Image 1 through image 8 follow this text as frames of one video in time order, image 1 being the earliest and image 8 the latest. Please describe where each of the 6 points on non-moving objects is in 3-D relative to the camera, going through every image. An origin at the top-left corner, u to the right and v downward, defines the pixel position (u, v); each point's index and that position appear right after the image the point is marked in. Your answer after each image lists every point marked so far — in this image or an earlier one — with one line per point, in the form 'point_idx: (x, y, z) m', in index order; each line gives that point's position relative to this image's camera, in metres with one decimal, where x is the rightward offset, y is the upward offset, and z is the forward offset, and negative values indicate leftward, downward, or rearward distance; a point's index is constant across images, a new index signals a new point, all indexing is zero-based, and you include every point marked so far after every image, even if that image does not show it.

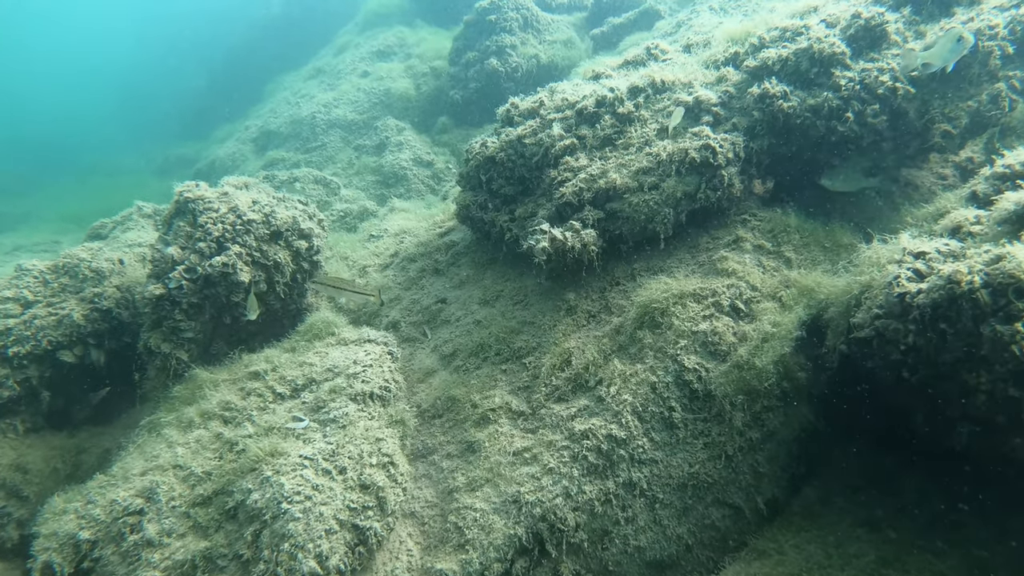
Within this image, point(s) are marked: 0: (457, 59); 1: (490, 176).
0: (-0.8, +3.3, +11.7) m
1: (-0.1, +0.7, +5.3) m
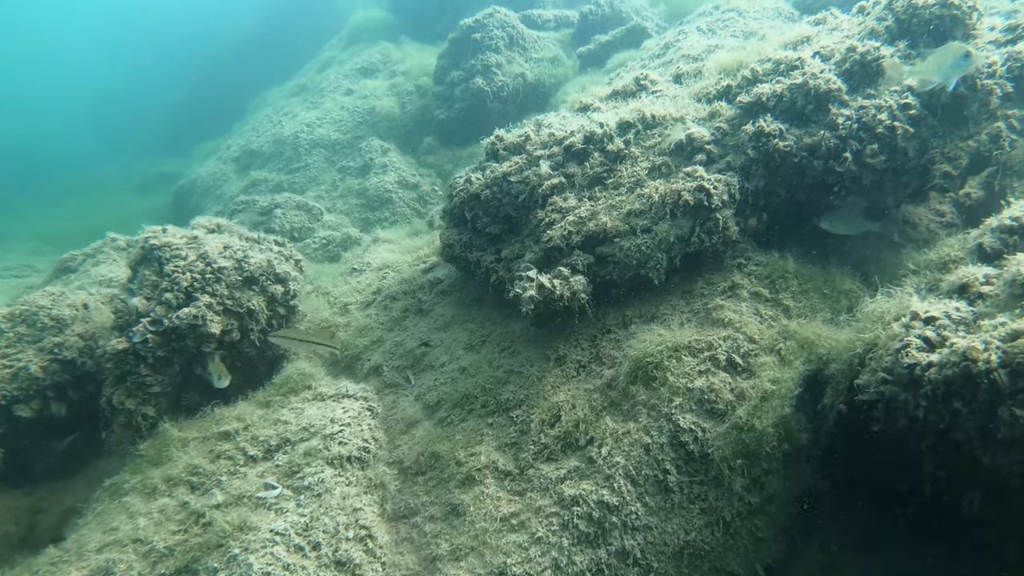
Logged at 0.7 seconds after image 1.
0: (-1.0, +3.0, +11.5) m
1: (-0.2, +0.5, +5.1) m
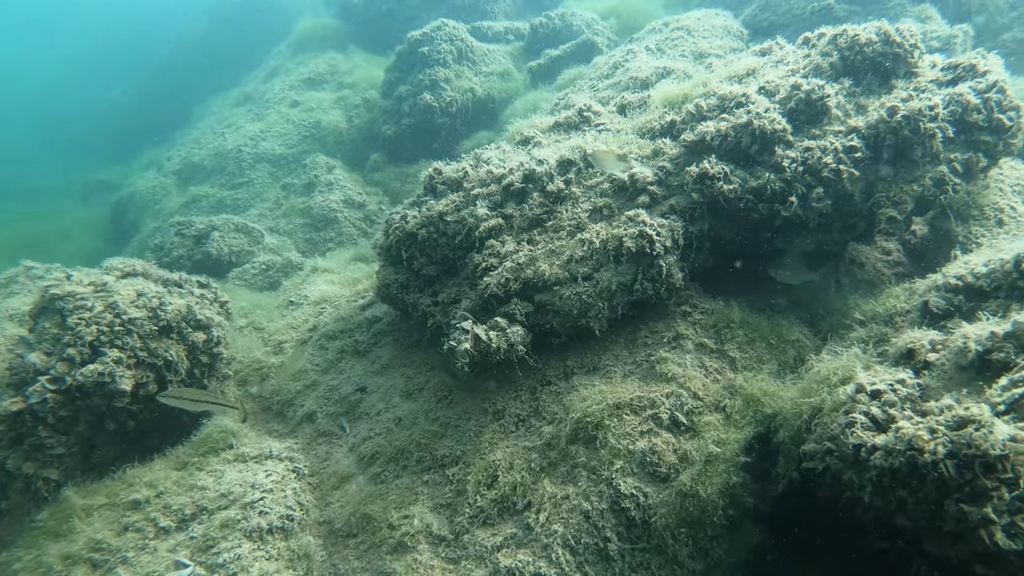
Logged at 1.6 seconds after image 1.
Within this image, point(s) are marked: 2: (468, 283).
0: (-1.7, +2.8, +11.2) m
1: (-0.6, +0.2, +4.9) m
2: (-0.2, 0.0, +4.5) m
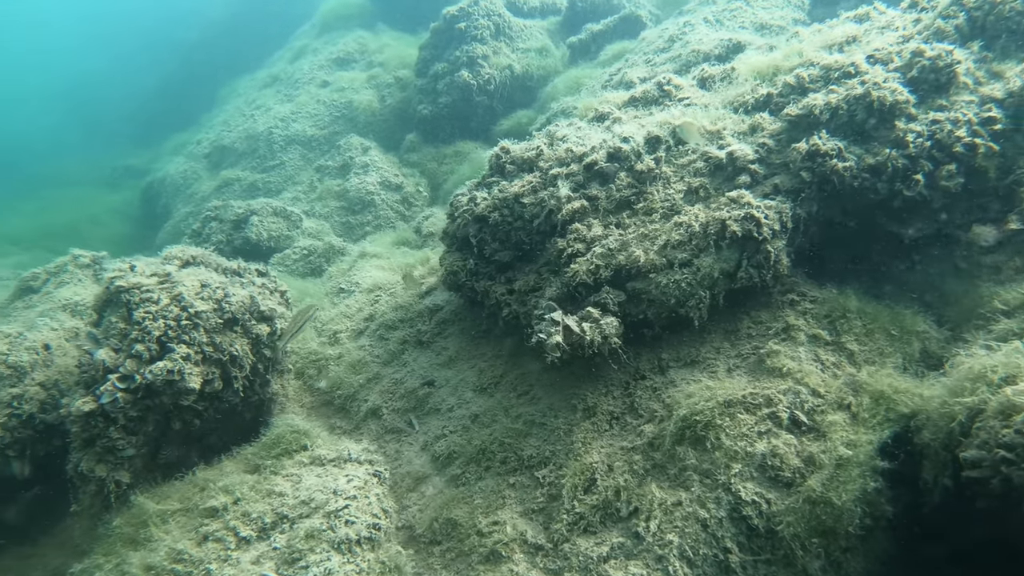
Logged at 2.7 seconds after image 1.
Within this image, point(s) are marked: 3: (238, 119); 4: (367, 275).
0: (-1.2, +3.0, +10.9) m
1: (-0.2, +0.3, +4.6) m
2: (+0.2, +0.1, +4.2) m
3: (-4.6, +2.9, +13.5) m
4: (-1.1, +0.1, +6.2) m
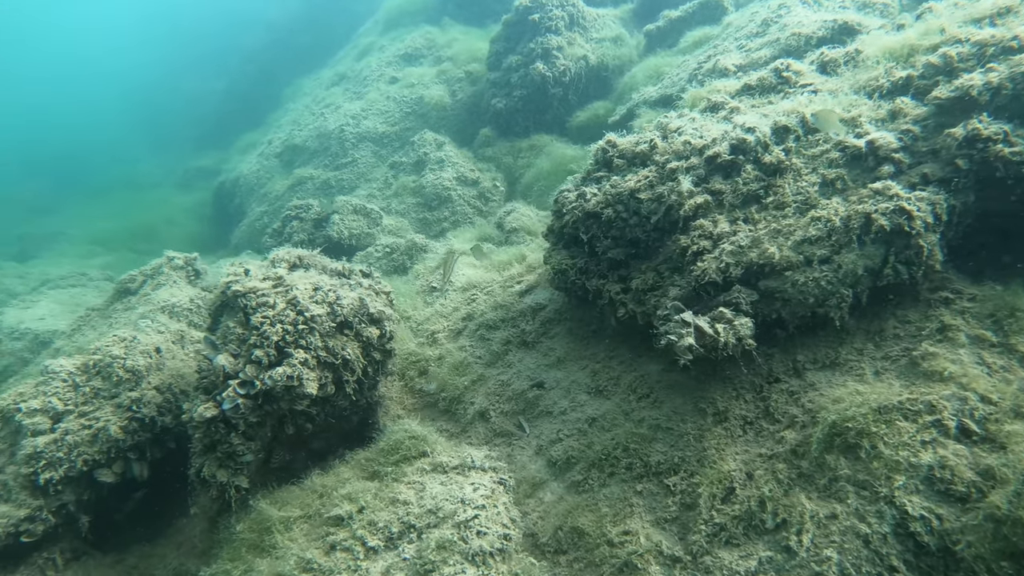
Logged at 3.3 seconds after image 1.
0: (-0.2, +3.0, +10.7) m
1: (+0.5, +0.3, +4.4) m
2: (+0.8, +0.1, +4.0) m
3: (-3.5, +2.9, +13.6) m
4: (-0.4, +0.1, +6.1) m
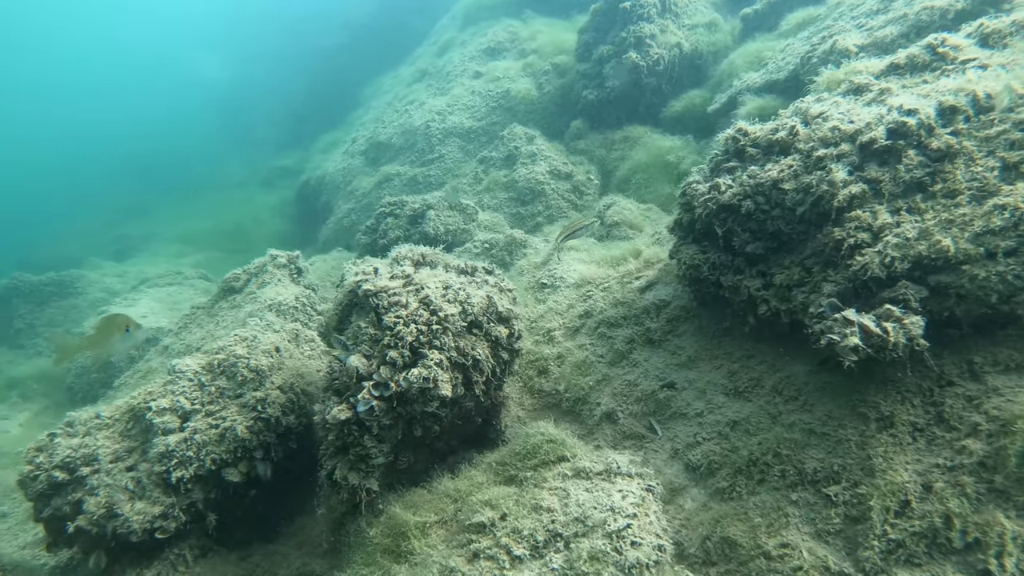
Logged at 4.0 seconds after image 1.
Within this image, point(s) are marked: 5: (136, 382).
0: (+1.0, +3.1, +10.5) m
1: (+1.1, +0.3, +4.2) m
2: (+1.4, +0.1, +3.7) m
3: (-2.0, +3.0, +13.7) m
4: (+0.4, +0.1, +6.0) m
5: (-3.4, -0.8, +7.2) m
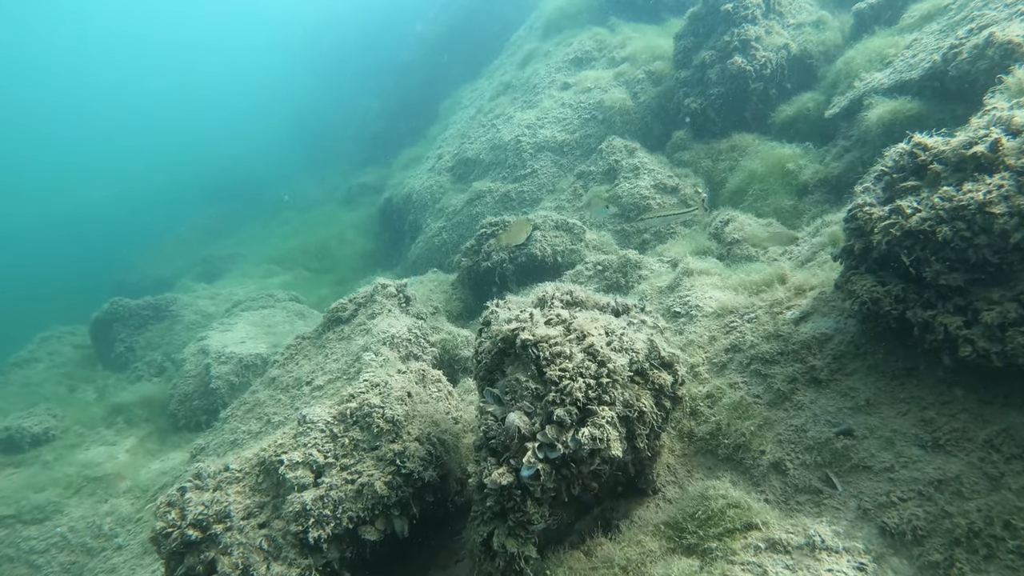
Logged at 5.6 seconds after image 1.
0: (+2.2, +2.9, +10.0) m
1: (+1.9, +0.1, +3.7) m
2: (+2.2, 0.0, +3.2) m
3: (-0.5, +2.7, +13.4) m
4: (+1.3, -0.1, +5.5) m
5: (-2.4, -1.1, +7.1) m
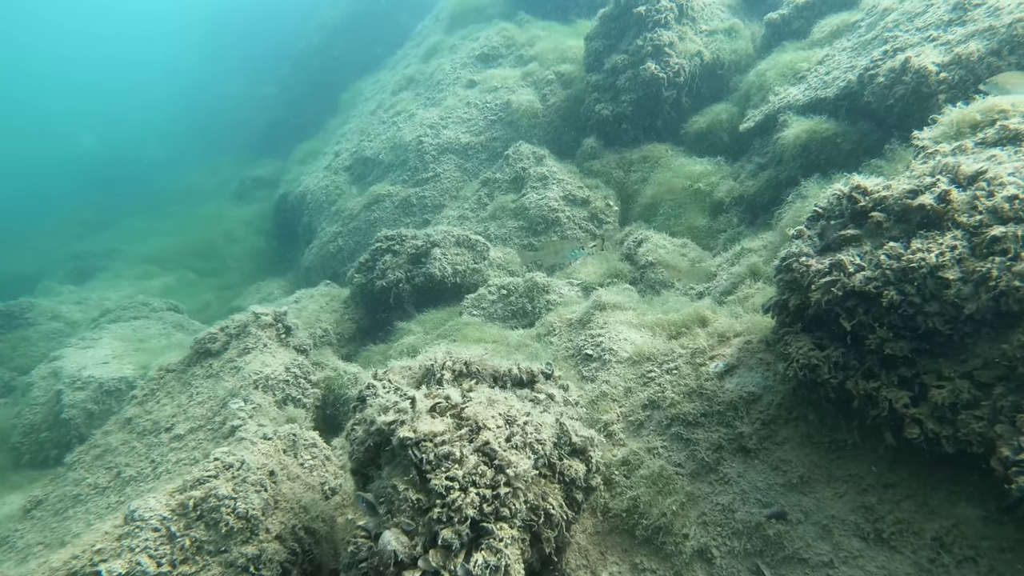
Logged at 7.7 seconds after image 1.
0: (+1.0, +2.7, +9.5) m
1: (+1.4, -0.1, +3.2) m
2: (+1.8, -0.3, +2.8) m
3: (-2.1, +2.5, +12.6) m
4: (+0.7, -0.3, +5.0) m
5: (-3.2, -1.3, +6.1) m
